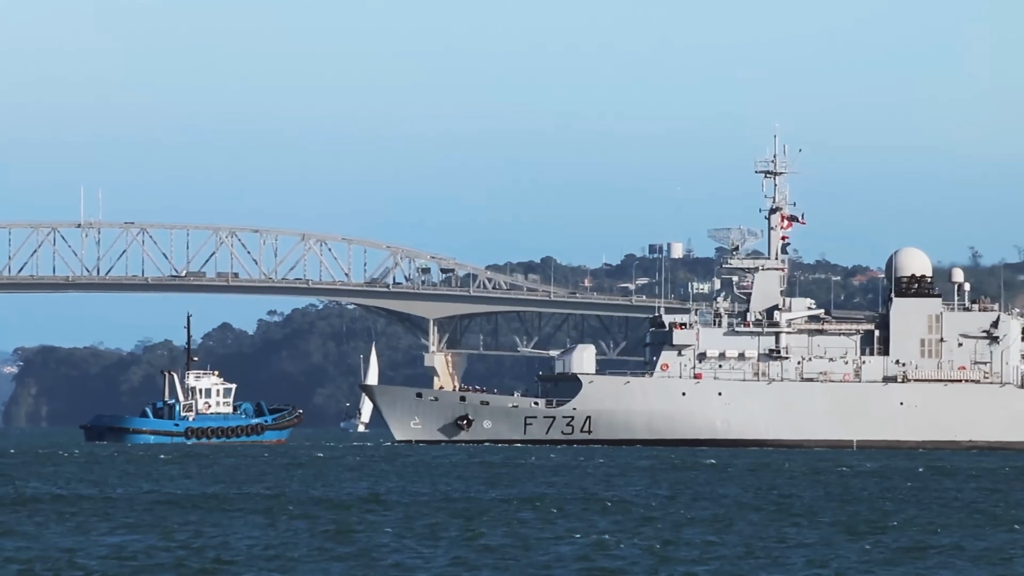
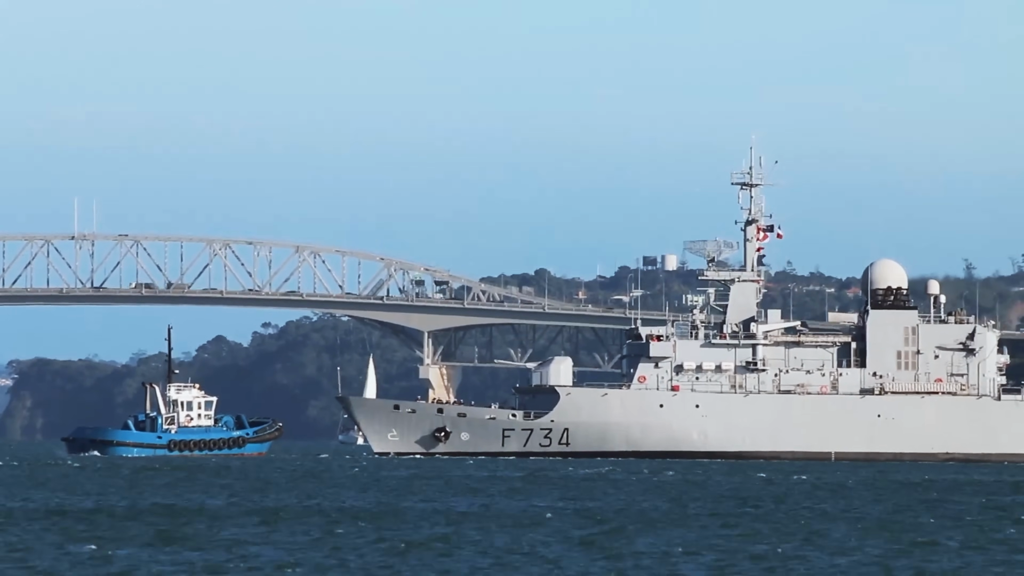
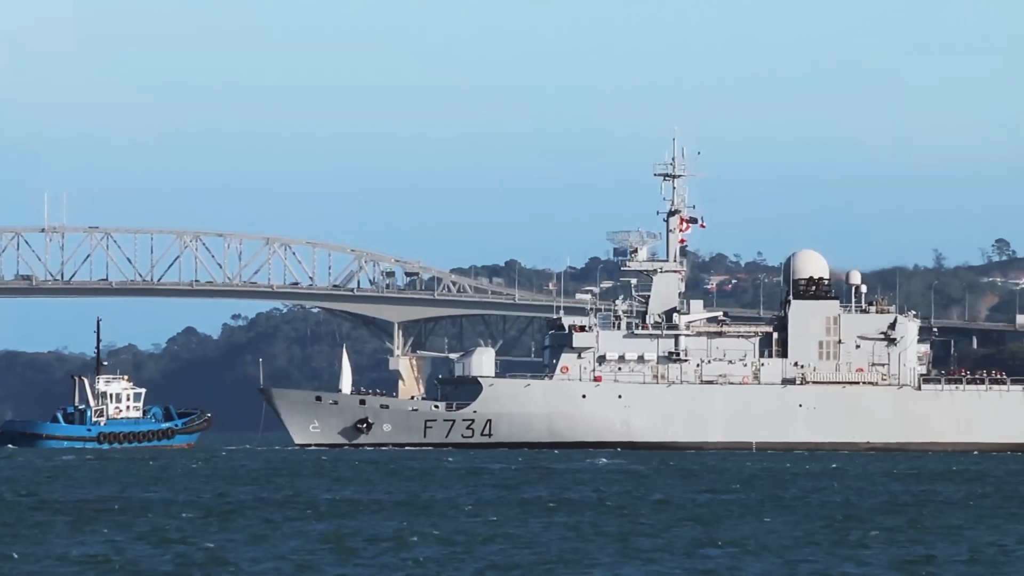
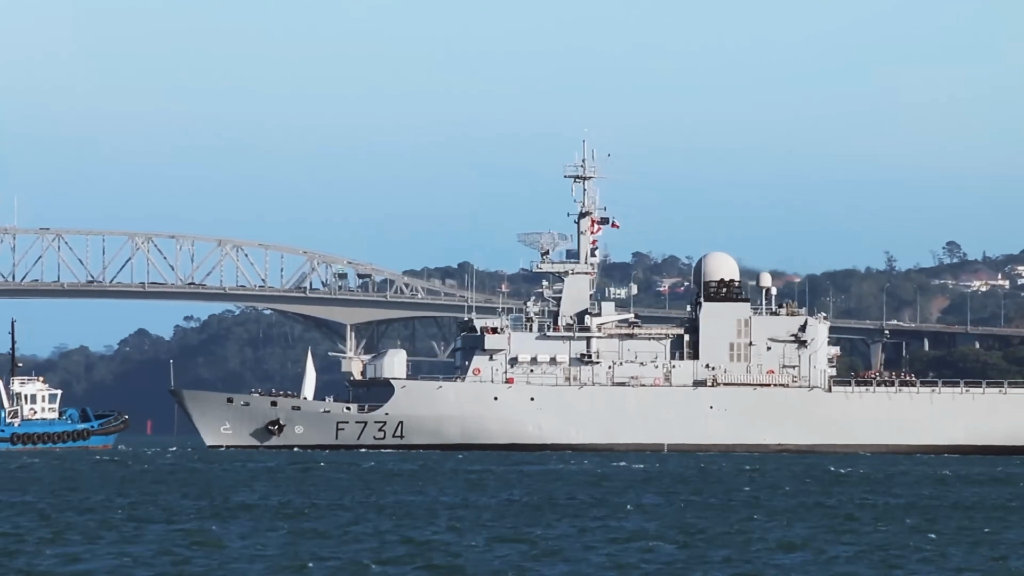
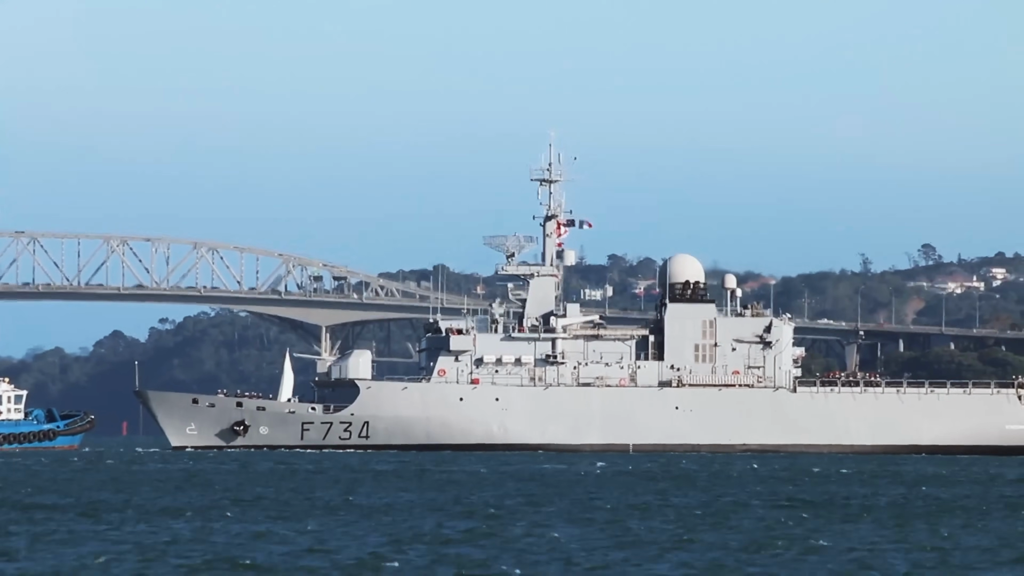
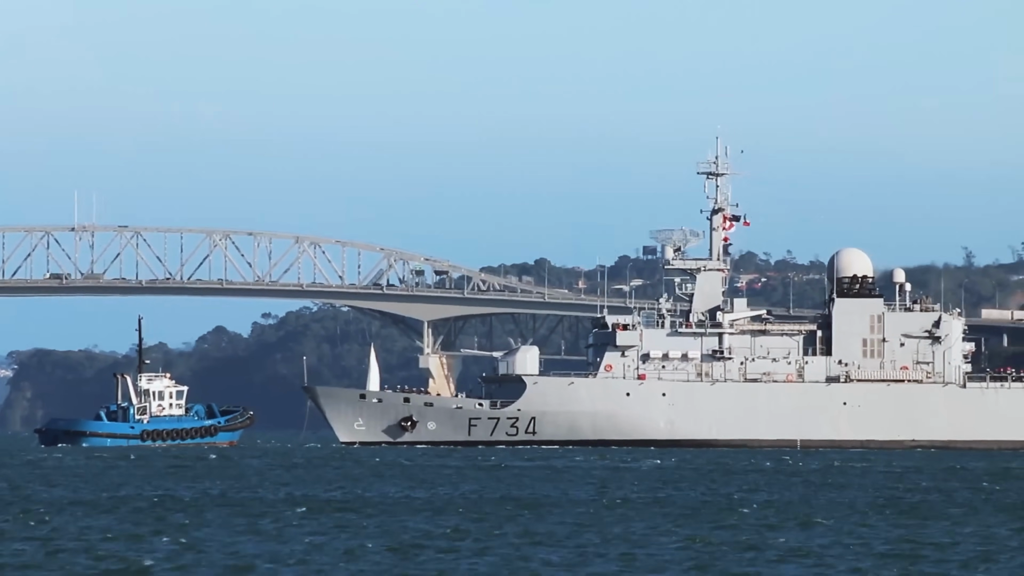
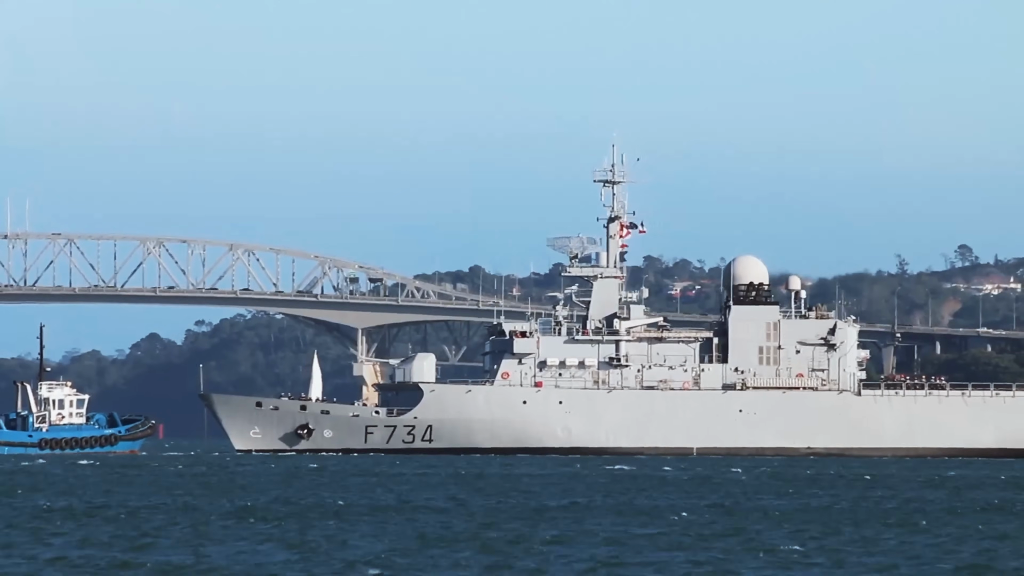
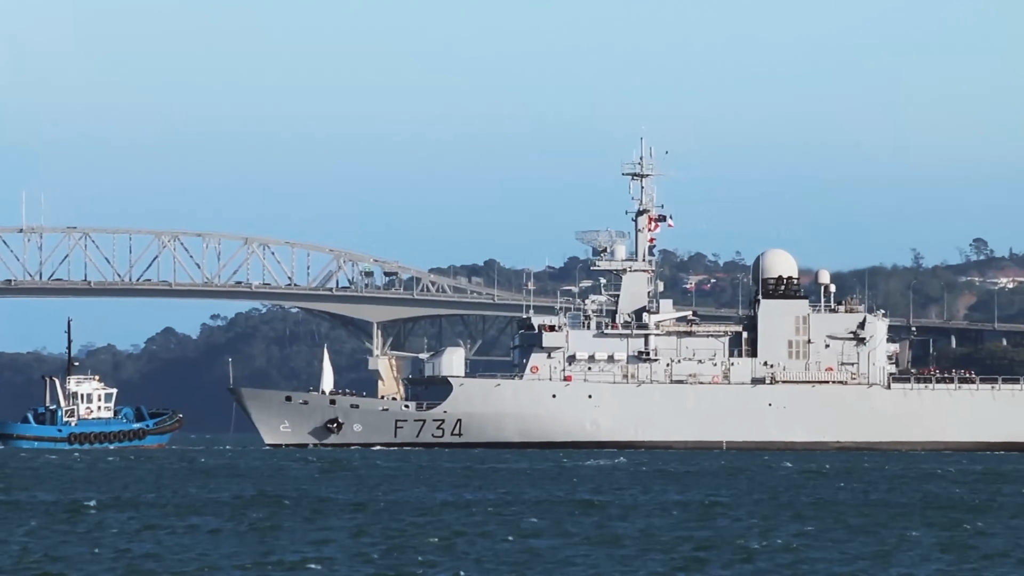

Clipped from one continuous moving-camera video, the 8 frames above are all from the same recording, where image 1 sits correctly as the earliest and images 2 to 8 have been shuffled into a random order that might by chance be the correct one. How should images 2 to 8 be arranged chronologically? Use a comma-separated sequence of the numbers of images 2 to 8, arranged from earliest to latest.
2, 6, 3, 8, 7, 4, 5
